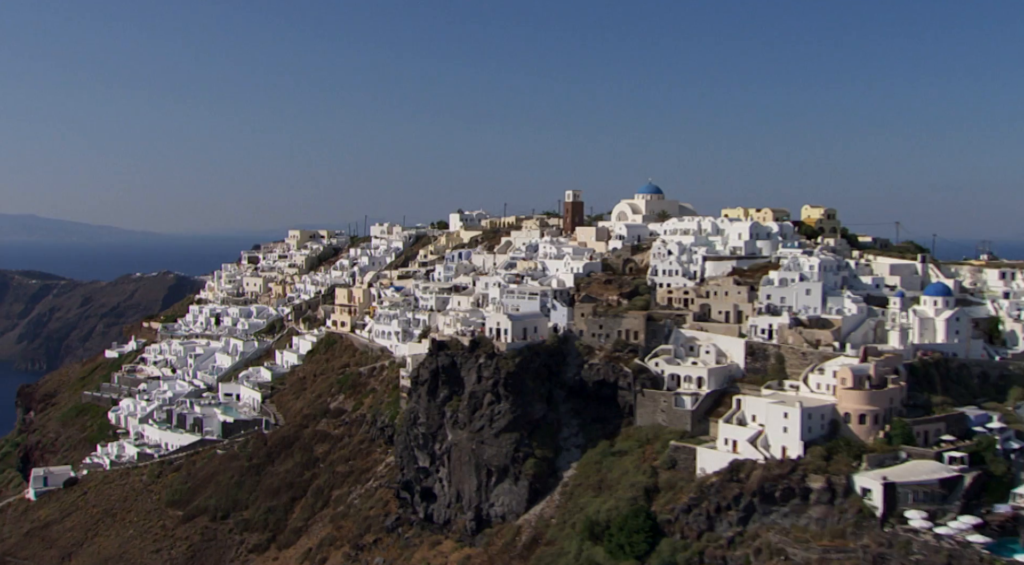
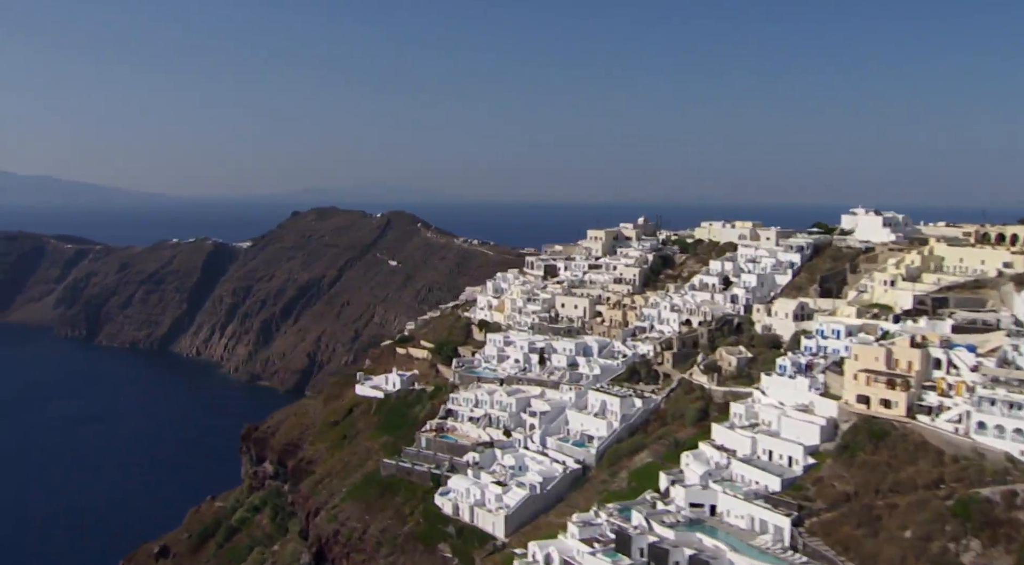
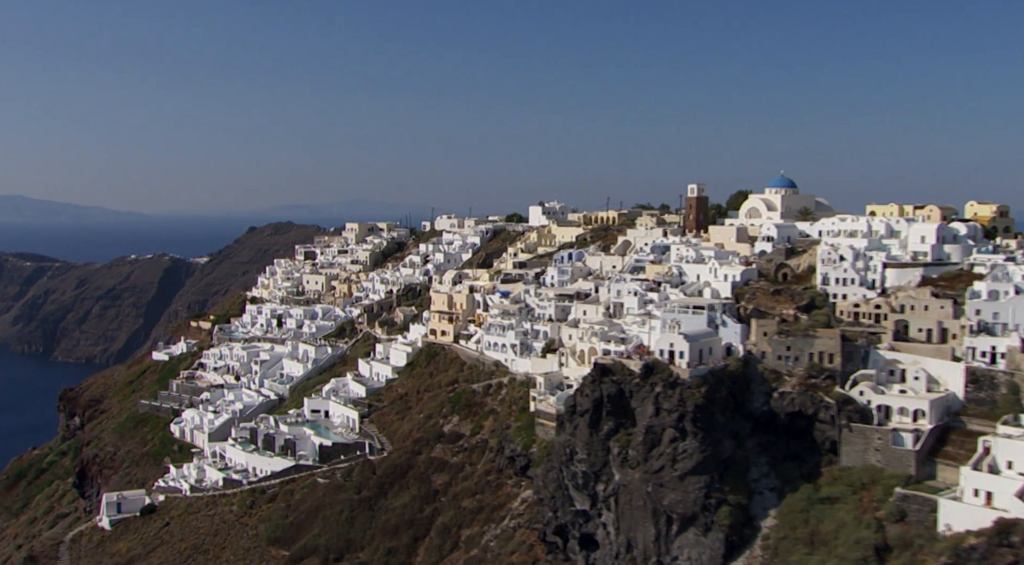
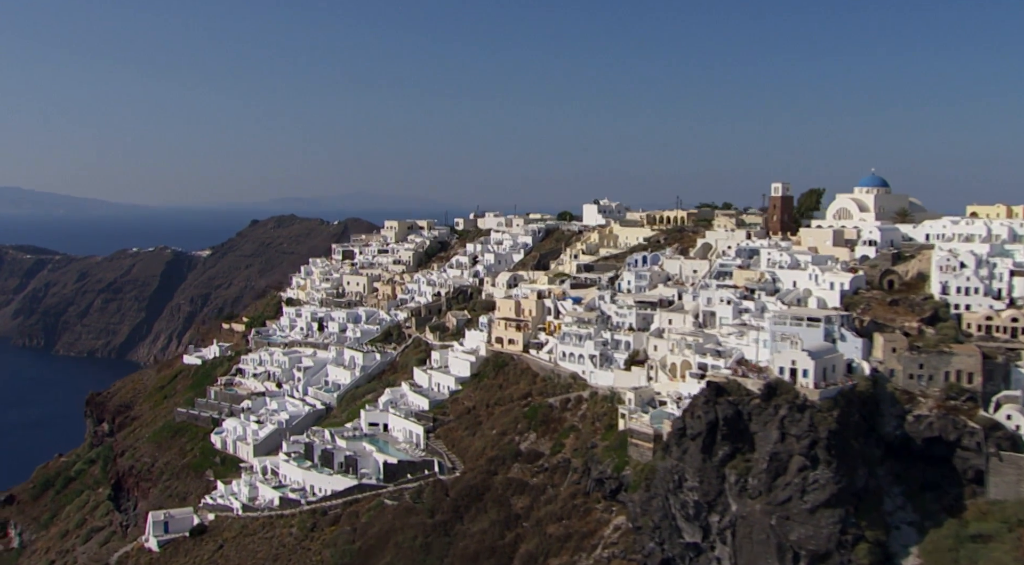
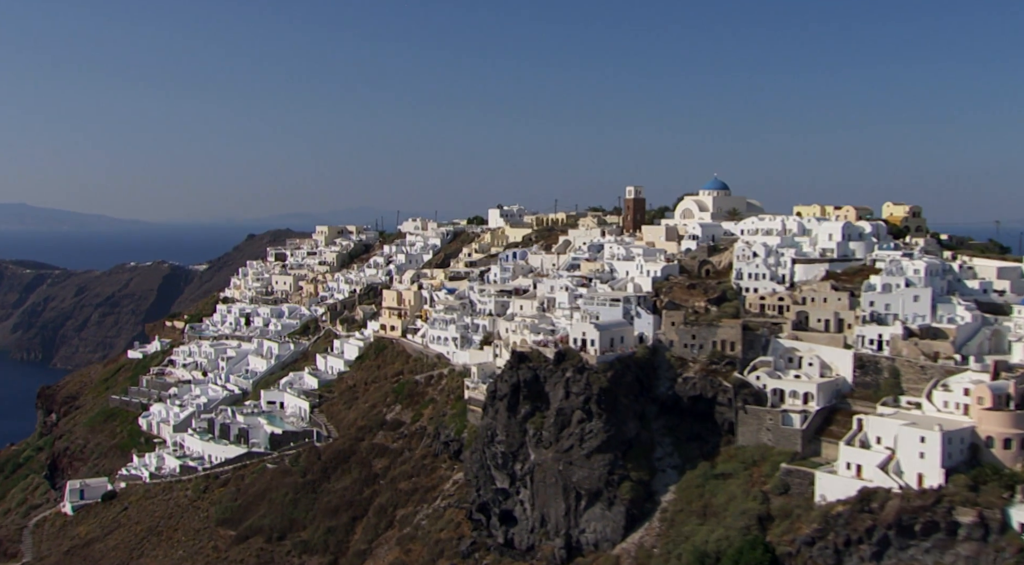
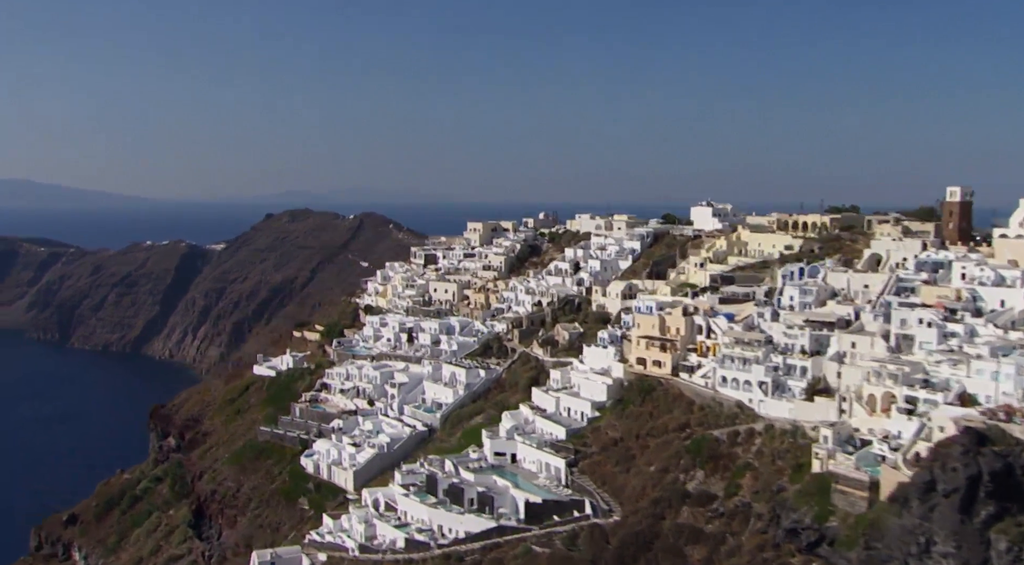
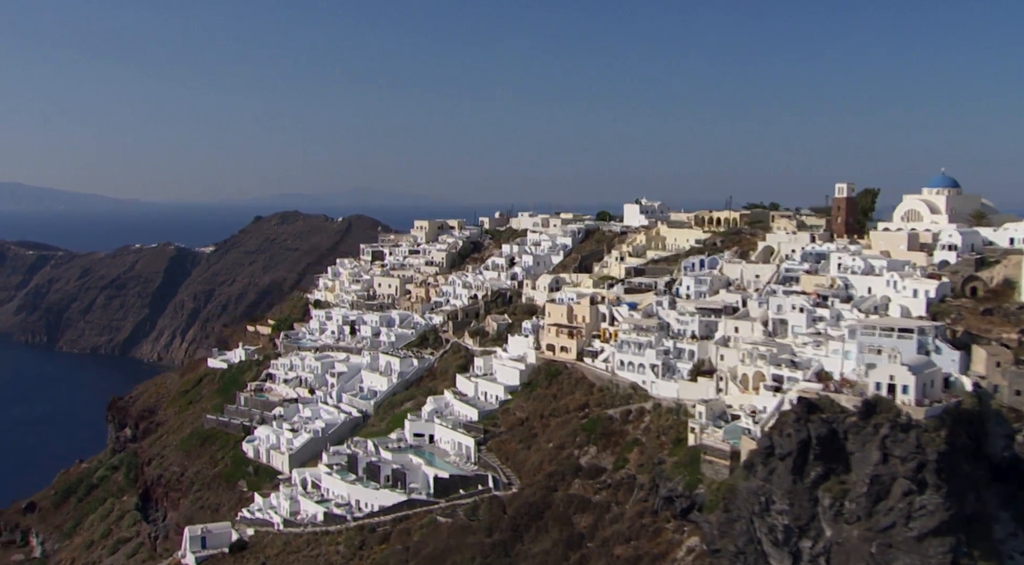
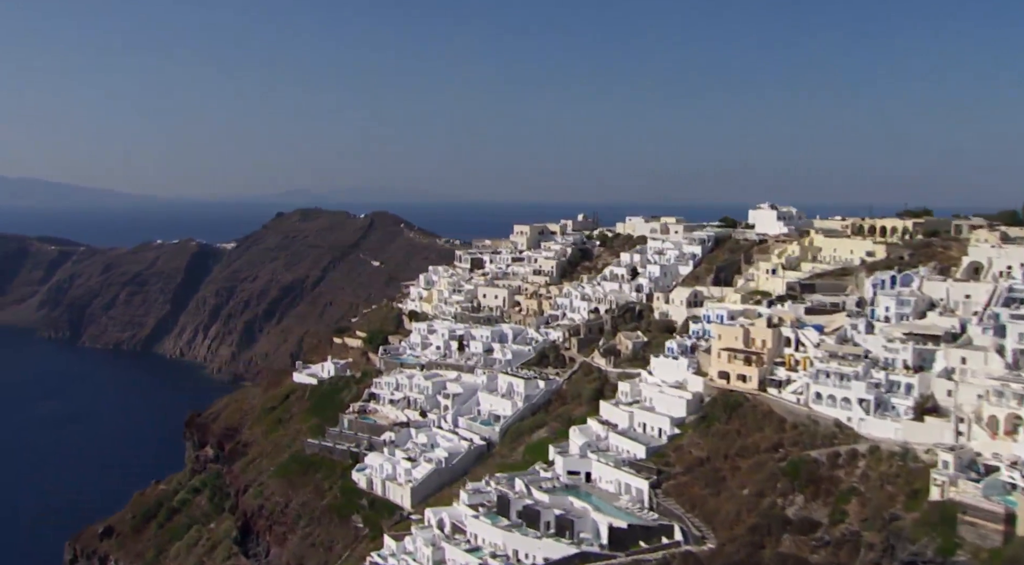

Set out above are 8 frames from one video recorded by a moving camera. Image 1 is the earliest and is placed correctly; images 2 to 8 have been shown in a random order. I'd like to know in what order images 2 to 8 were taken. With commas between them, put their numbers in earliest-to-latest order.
5, 3, 4, 7, 6, 8, 2
